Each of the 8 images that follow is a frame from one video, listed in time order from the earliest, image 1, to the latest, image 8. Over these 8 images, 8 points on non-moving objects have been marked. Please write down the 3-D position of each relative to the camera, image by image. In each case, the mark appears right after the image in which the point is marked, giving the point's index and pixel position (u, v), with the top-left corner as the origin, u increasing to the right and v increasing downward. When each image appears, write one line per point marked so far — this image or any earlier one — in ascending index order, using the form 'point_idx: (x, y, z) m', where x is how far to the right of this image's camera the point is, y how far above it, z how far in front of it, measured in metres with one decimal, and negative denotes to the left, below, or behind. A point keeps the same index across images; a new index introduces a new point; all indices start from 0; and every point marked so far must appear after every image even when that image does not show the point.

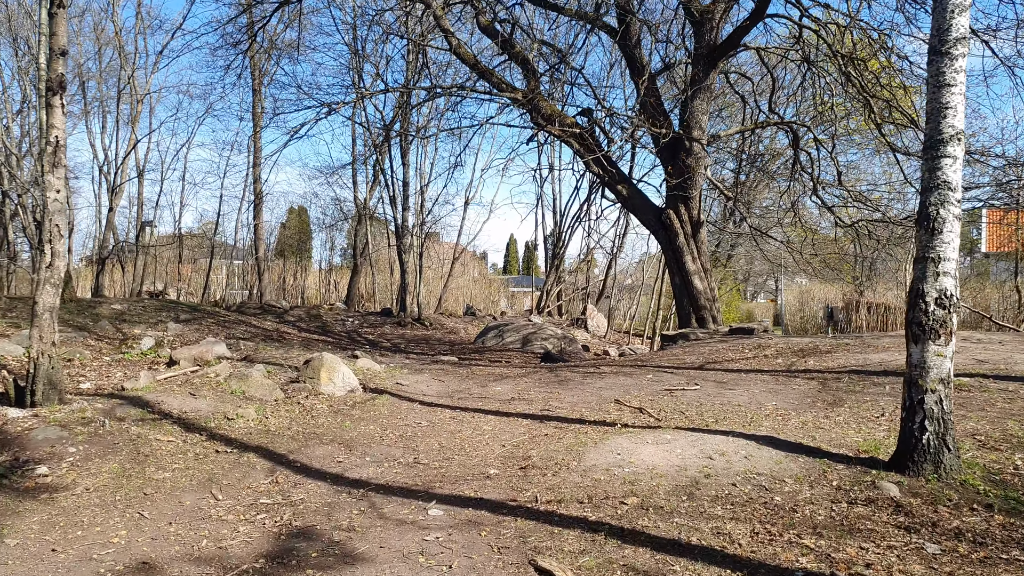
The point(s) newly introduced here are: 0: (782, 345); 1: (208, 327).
0: (+2.8, -0.6, +8.2) m
1: (-4.2, -0.6, +11.0) m
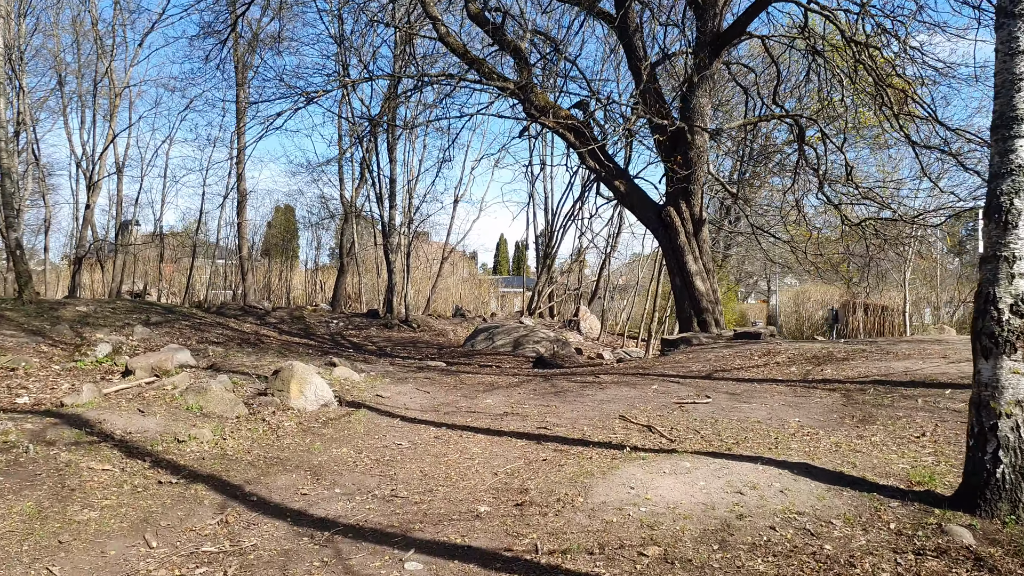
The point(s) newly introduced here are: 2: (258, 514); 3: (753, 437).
0: (+2.7, -0.6, +7.7) m
1: (-4.3, -0.6, +10.4) m
2: (-1.1, -0.9, +3.3) m
3: (+1.3, -0.8, +4.4) m
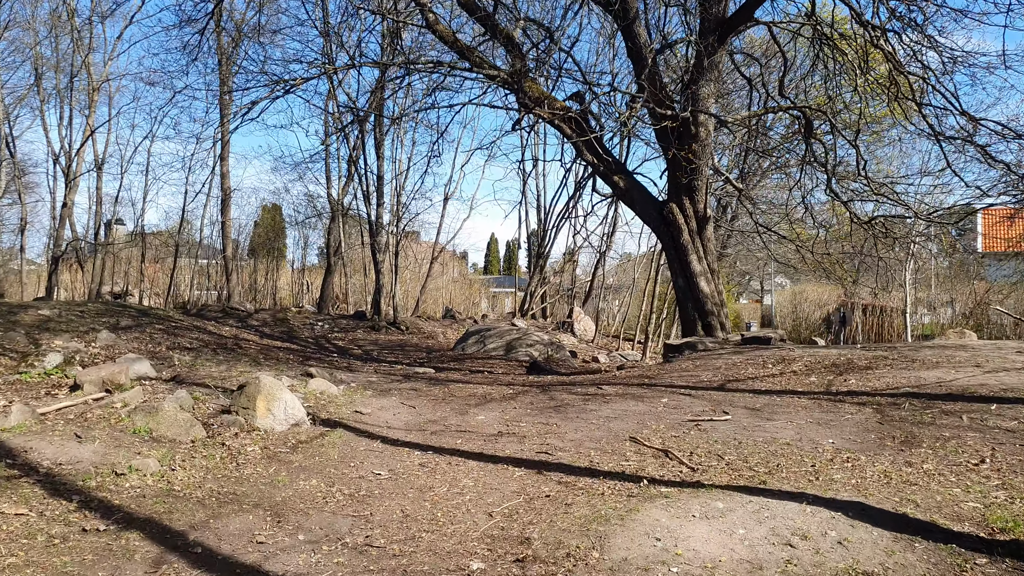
0: (+2.6, -0.6, +7.1) m
1: (-4.4, -0.6, +9.7) m
2: (-1.1, -1.0, +2.7) m
3: (+1.3, -0.8, +3.8) m
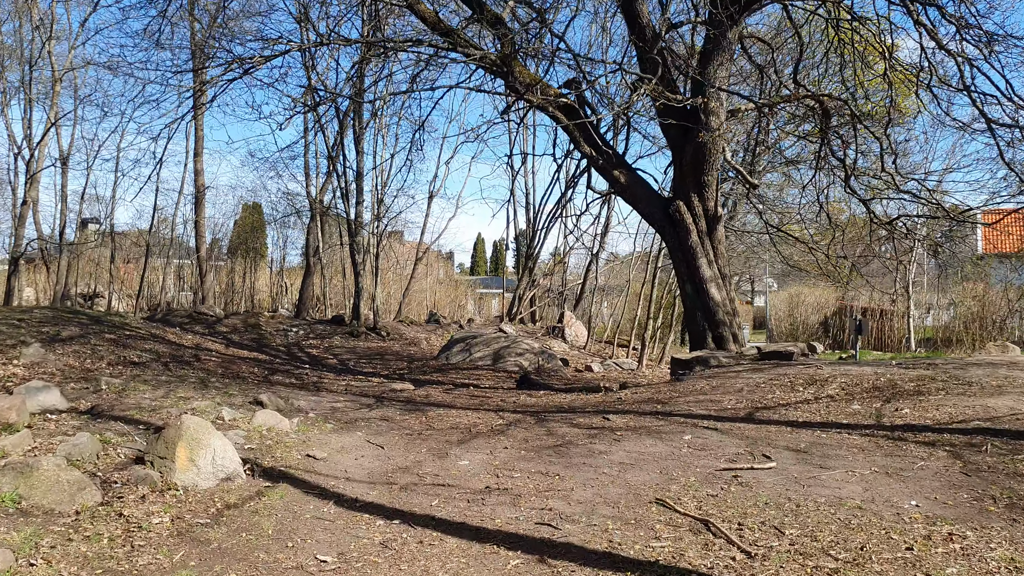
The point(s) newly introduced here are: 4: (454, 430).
0: (+2.6, -0.7, +6.2) m
1: (-4.5, -0.7, +8.7) m
2: (-1.1, -1.0, +1.7) m
3: (+1.3, -0.9, +2.9) m
4: (-0.4, -0.9, +5.1) m
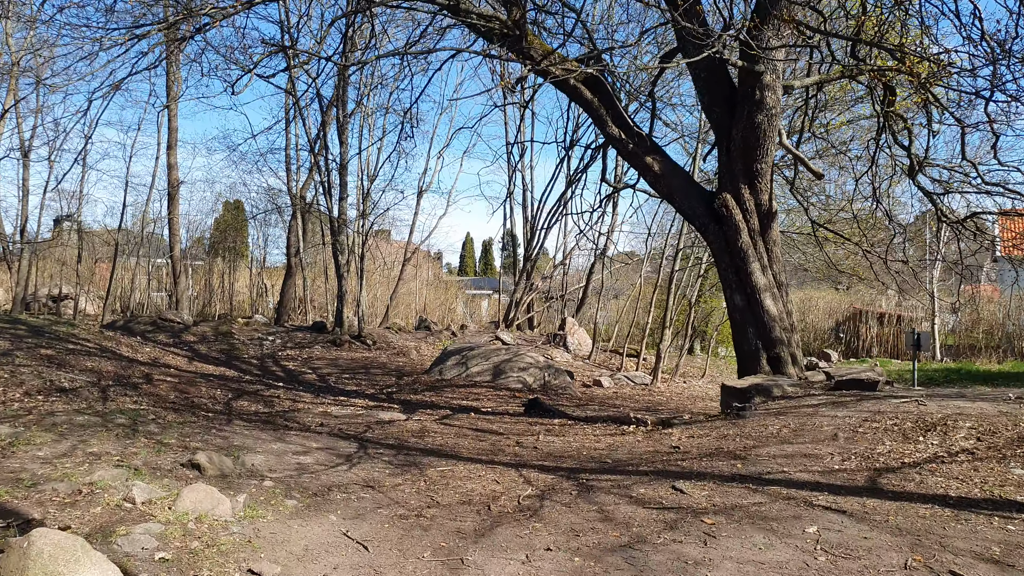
0: (+2.7, -0.8, +4.7) m
1: (-4.4, -0.7, +7.1) m
2: (-0.8, -1.1, +0.2) m
3: (+1.5, -1.0, +1.4) m
4: (-0.2, -1.0, +3.7) m
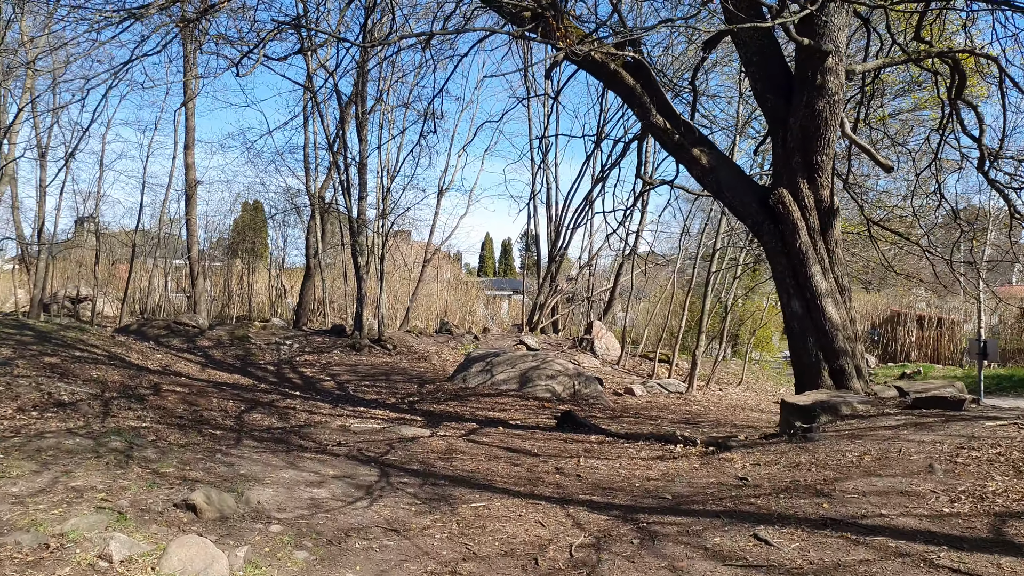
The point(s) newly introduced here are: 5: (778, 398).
0: (+2.9, -0.8, +4.1) m
1: (-4.1, -0.8, +6.6) m
2: (-0.7, -1.2, -0.4) m
3: (+1.6, -1.1, +0.8) m
4: (0.0, -1.0, +3.1) m
5: (+4.1, -1.7, +12.4) m
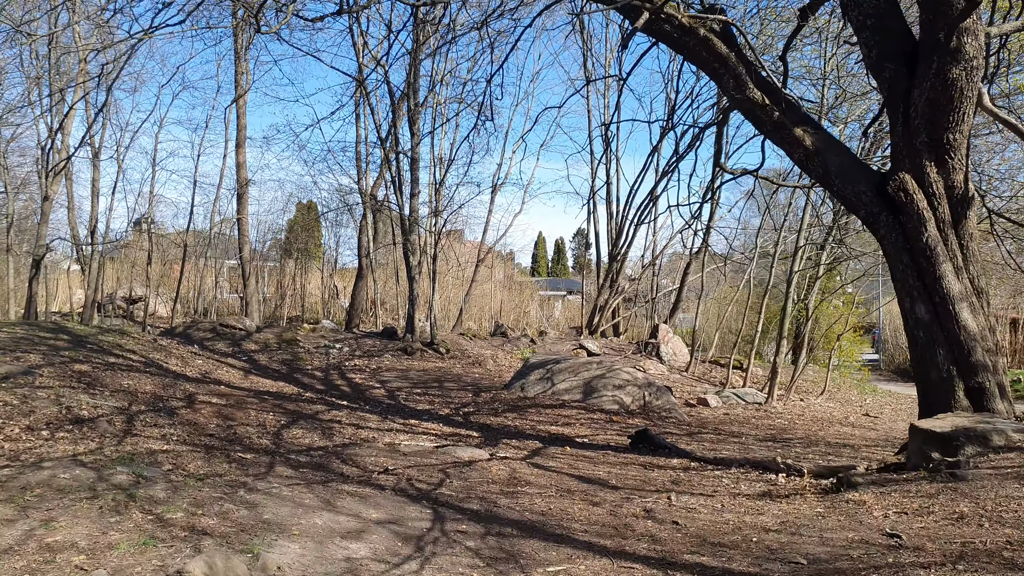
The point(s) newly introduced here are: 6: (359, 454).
0: (+3.3, -0.9, +3.0) m
1: (-3.6, -0.8, +6.0) m
2: (-0.7, -1.2, -1.2) m
3: (+1.8, -1.1, -0.2) m
4: (+0.3, -1.1, +2.2) m
5: (+5.0, -1.7, +11.2) m
6: (-1.1, -1.2, +5.8) m
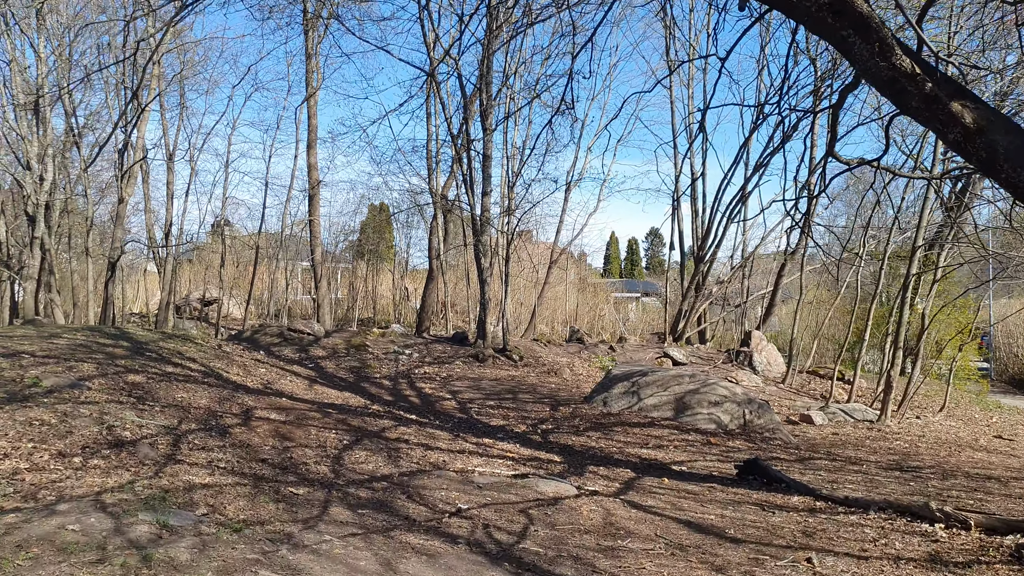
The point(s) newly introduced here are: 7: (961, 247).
0: (+3.6, -0.9, +1.9) m
1: (-3.0, -0.9, +5.5) m
2: (-0.7, -1.2, -2.0) m
3: (+1.8, -1.1, -1.2) m
4: (+0.5, -1.1, +1.4) m
5: (+6.0, -1.8, +9.9) m
6: (-0.5, -1.2, +5.0) m
7: (+5.9, +0.6, +10.5) m
